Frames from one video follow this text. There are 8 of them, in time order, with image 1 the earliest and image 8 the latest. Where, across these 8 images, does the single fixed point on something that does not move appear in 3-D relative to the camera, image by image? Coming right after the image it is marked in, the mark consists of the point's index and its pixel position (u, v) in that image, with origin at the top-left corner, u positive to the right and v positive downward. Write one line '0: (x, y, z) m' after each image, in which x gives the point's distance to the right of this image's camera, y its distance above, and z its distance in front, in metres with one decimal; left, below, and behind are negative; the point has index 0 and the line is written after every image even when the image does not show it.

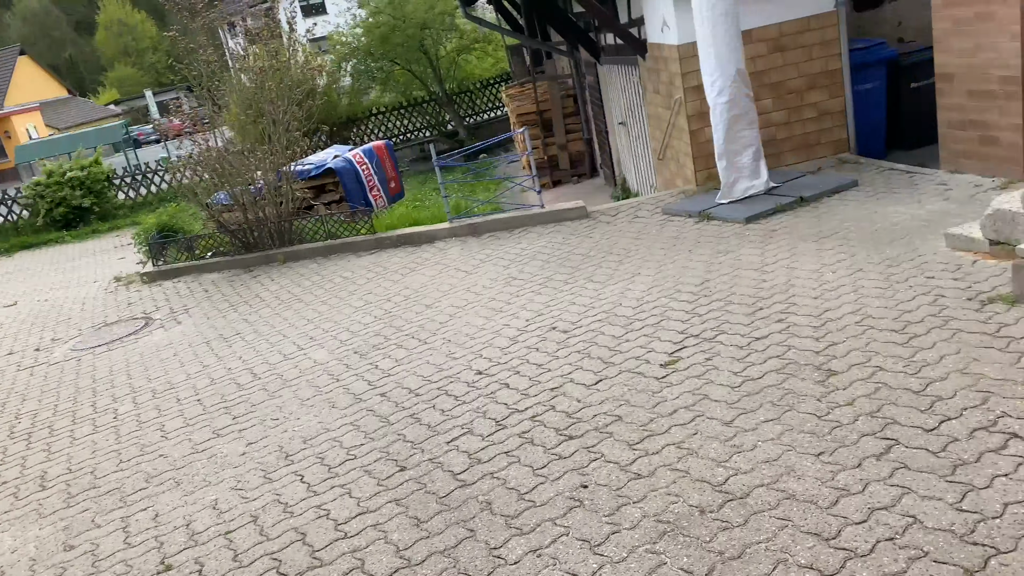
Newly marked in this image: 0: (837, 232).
0: (+2.4, +0.4, +6.3) m
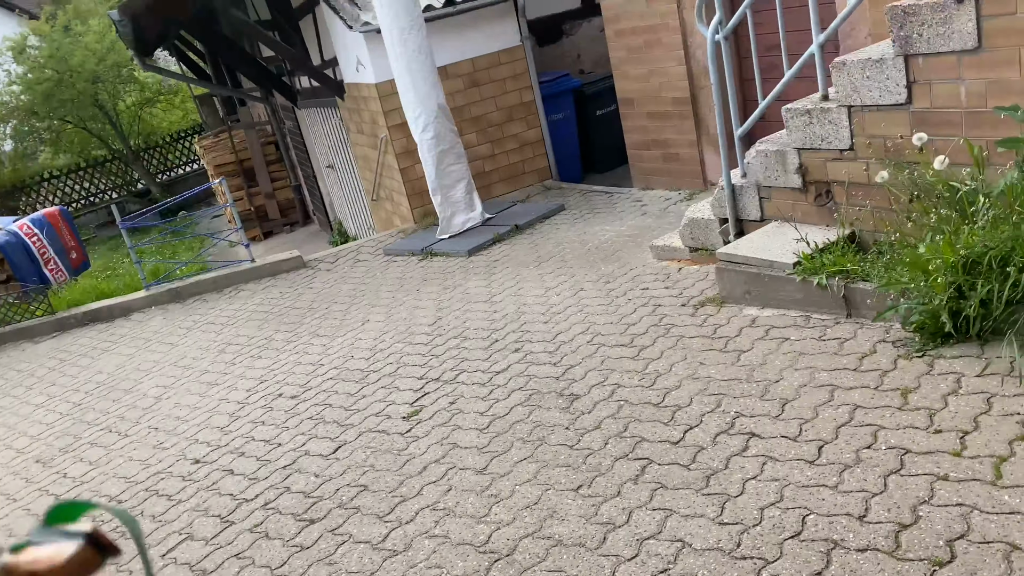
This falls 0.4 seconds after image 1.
0: (+0.3, +0.3, +6.4) m
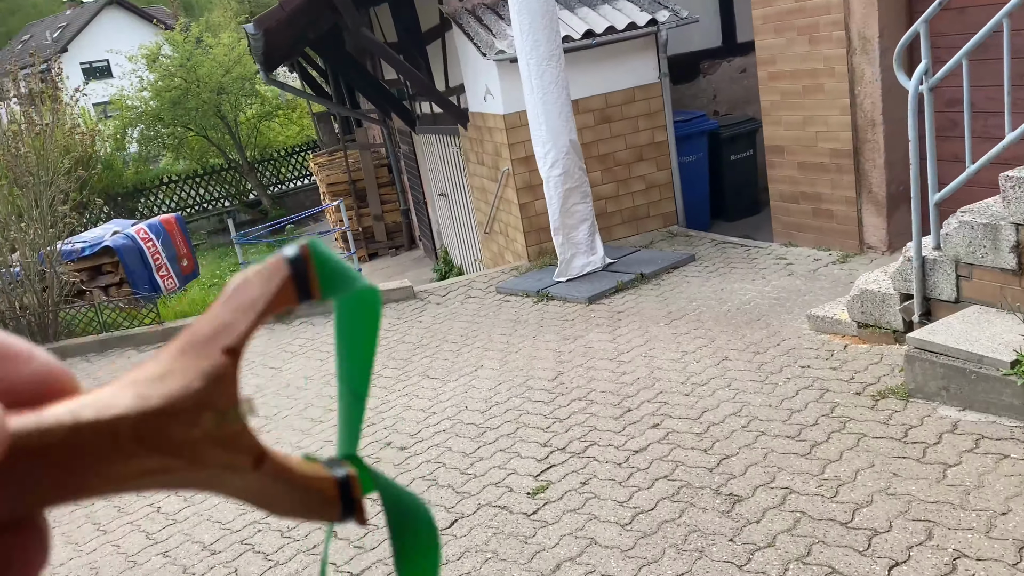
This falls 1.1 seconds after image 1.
0: (+1.2, -0.2, +5.9) m
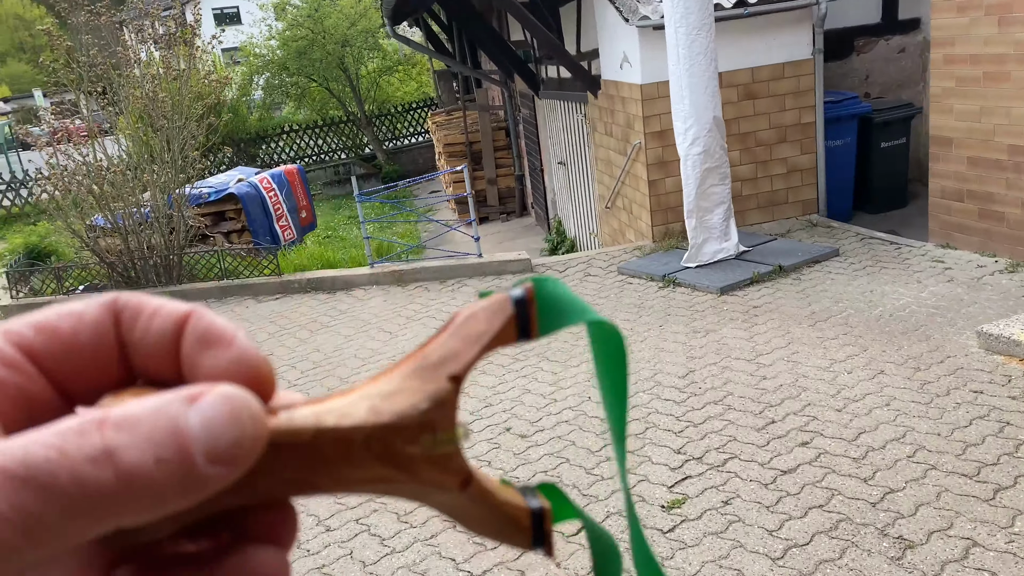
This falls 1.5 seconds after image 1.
0: (+2.1, -0.2, +5.4) m
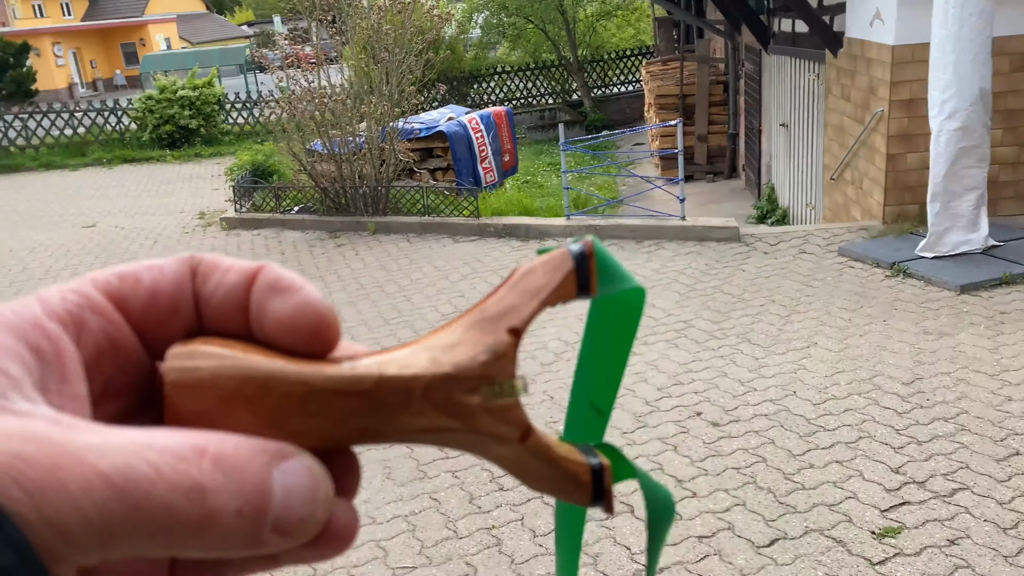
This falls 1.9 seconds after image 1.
0: (+3.2, -0.2, +4.6) m
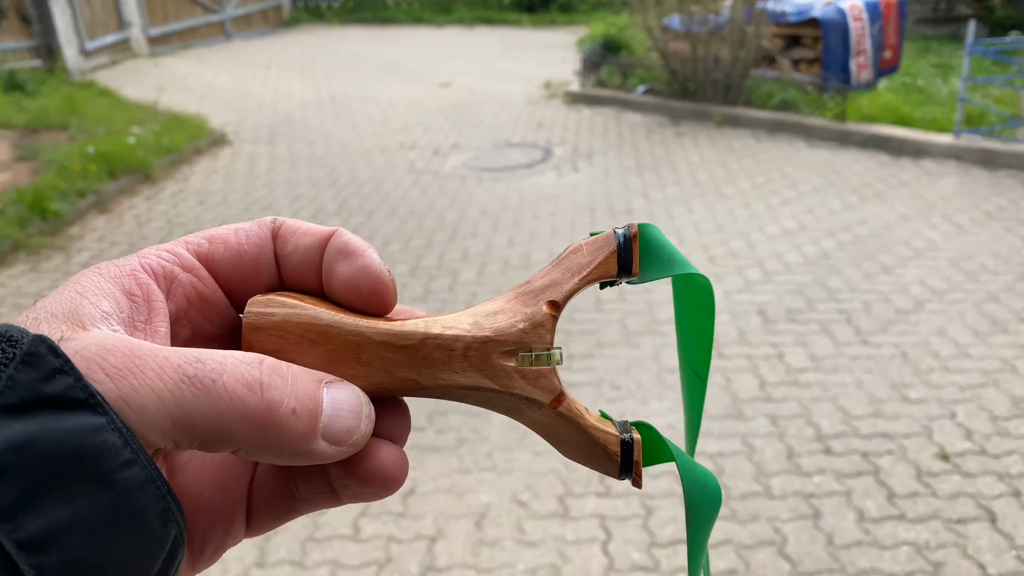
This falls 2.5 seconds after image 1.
0: (+4.6, -0.5, +2.8) m
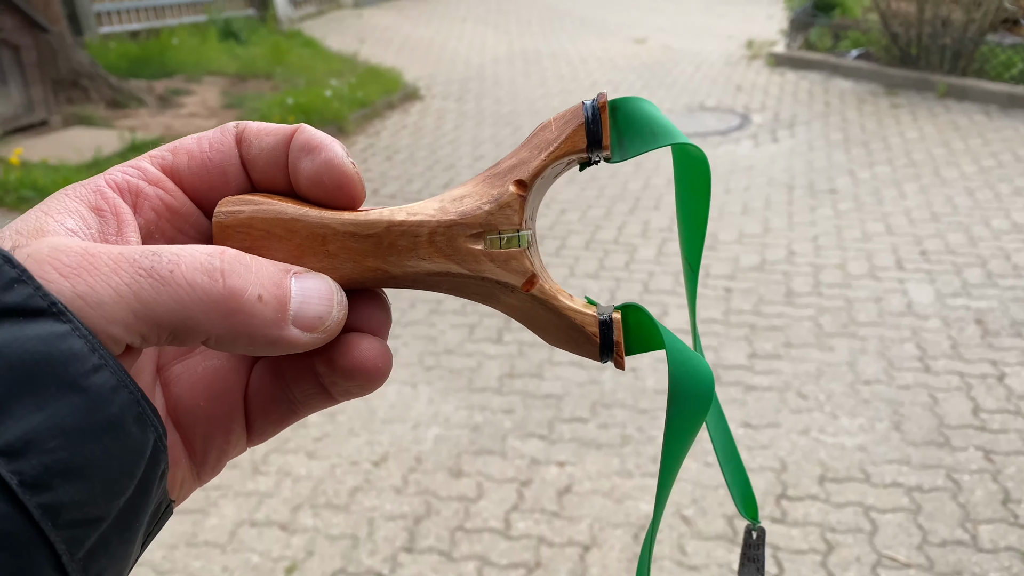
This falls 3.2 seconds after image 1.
0: (+5.0, -0.9, +1.7) m
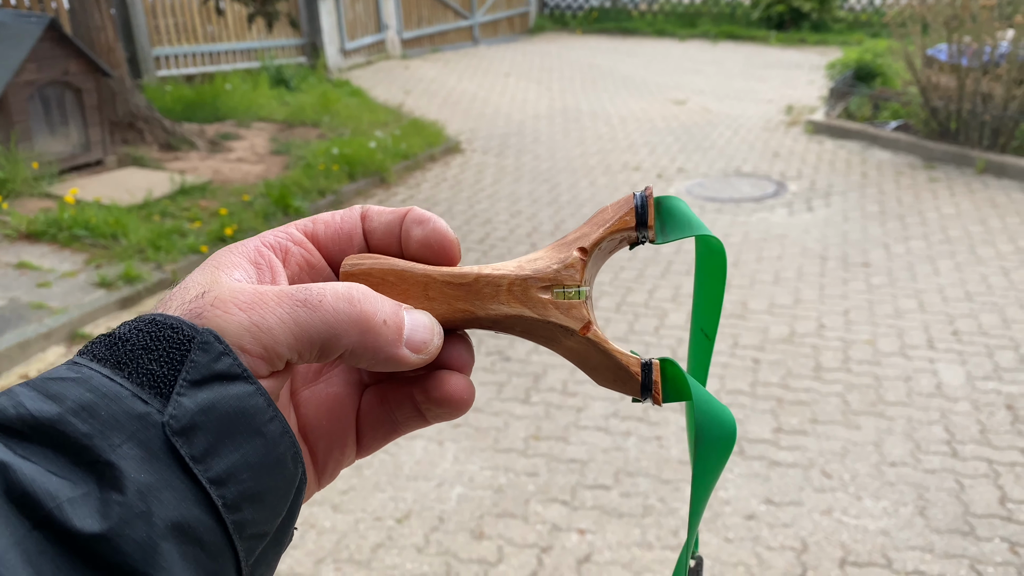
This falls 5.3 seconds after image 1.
0: (+5.0, -1.3, +1.5) m
